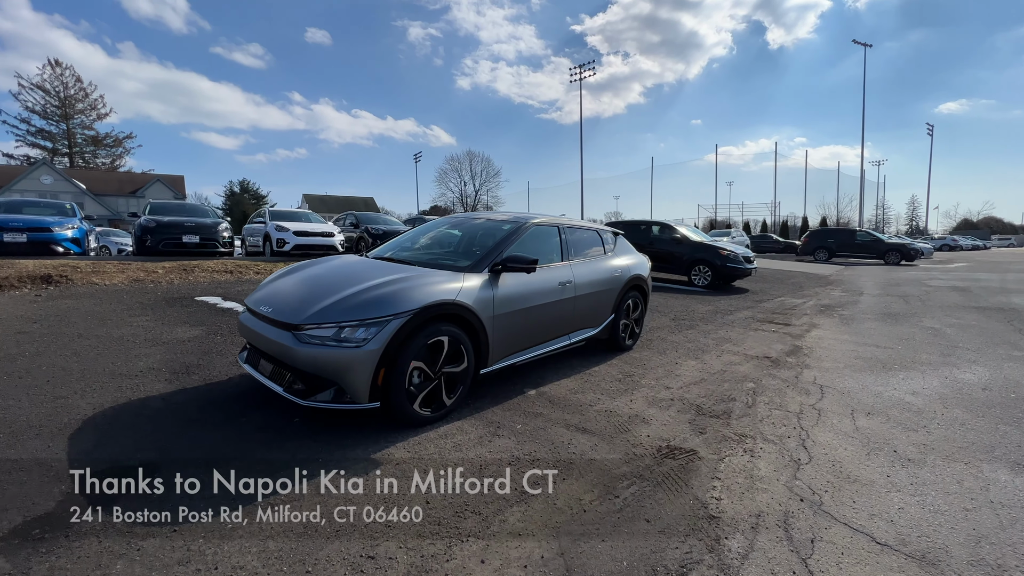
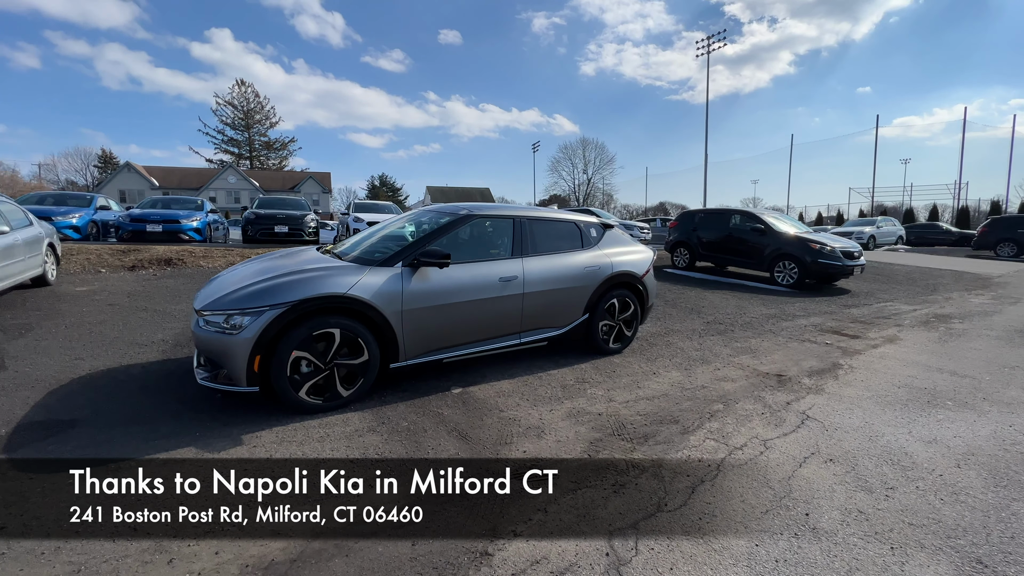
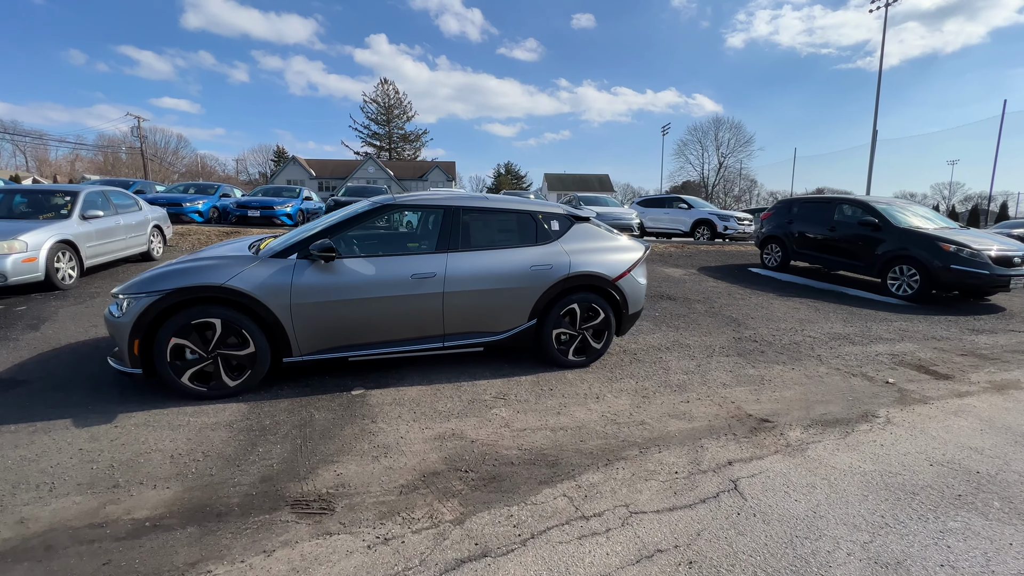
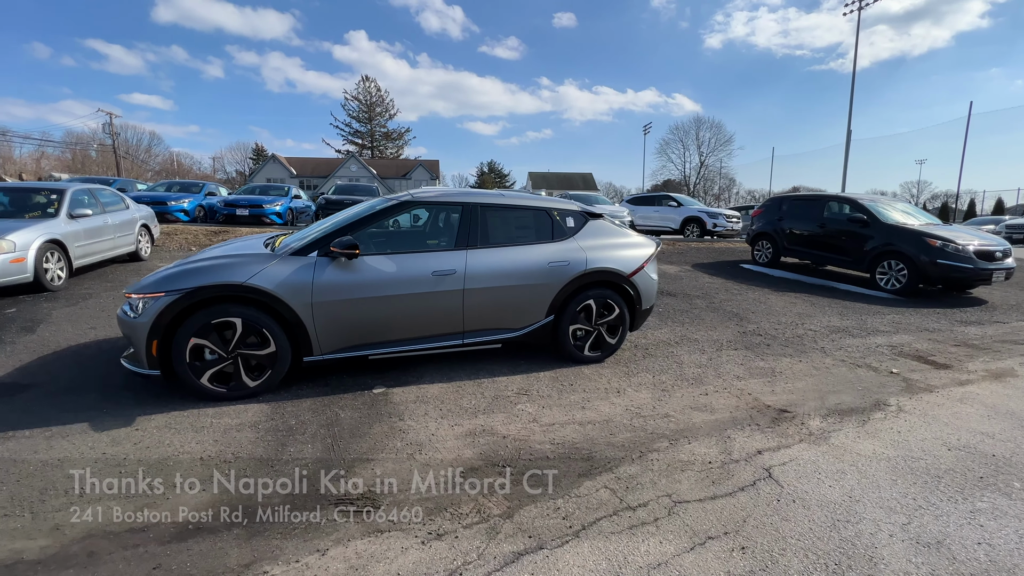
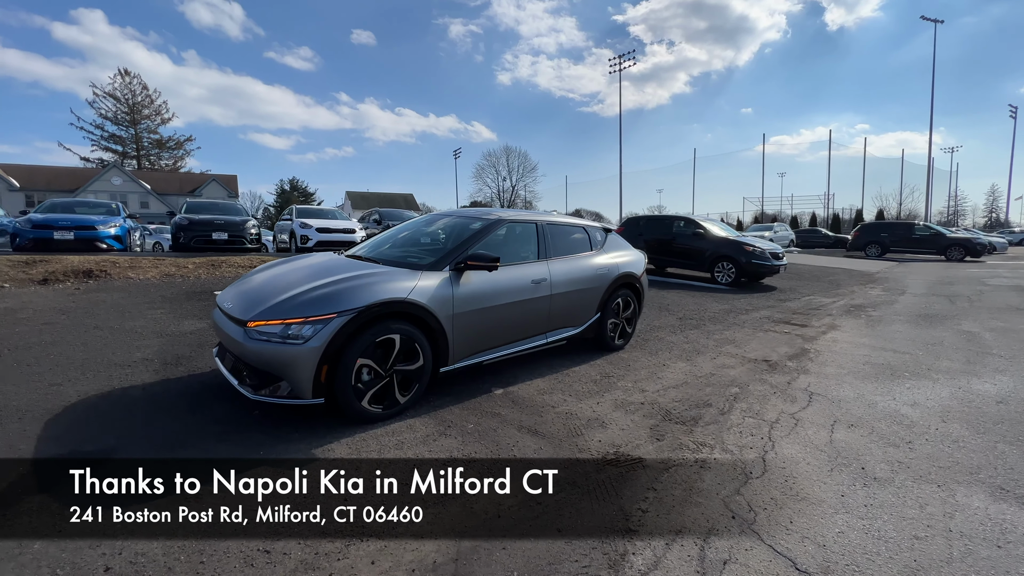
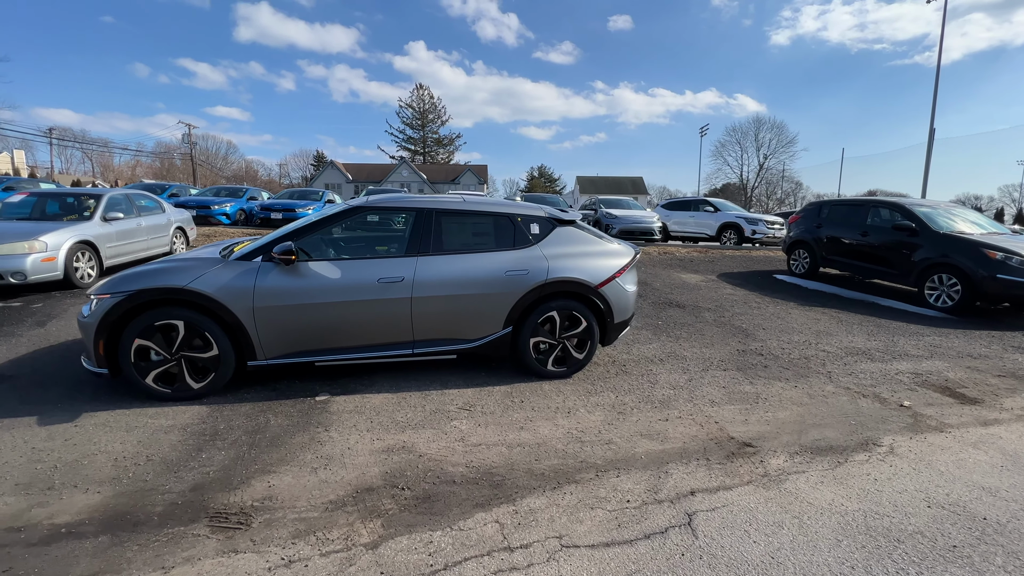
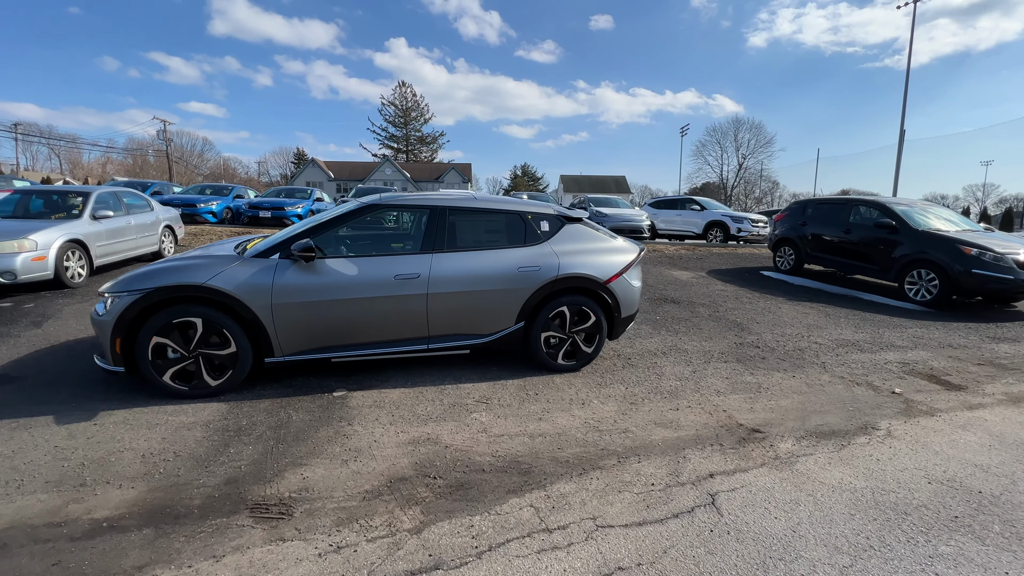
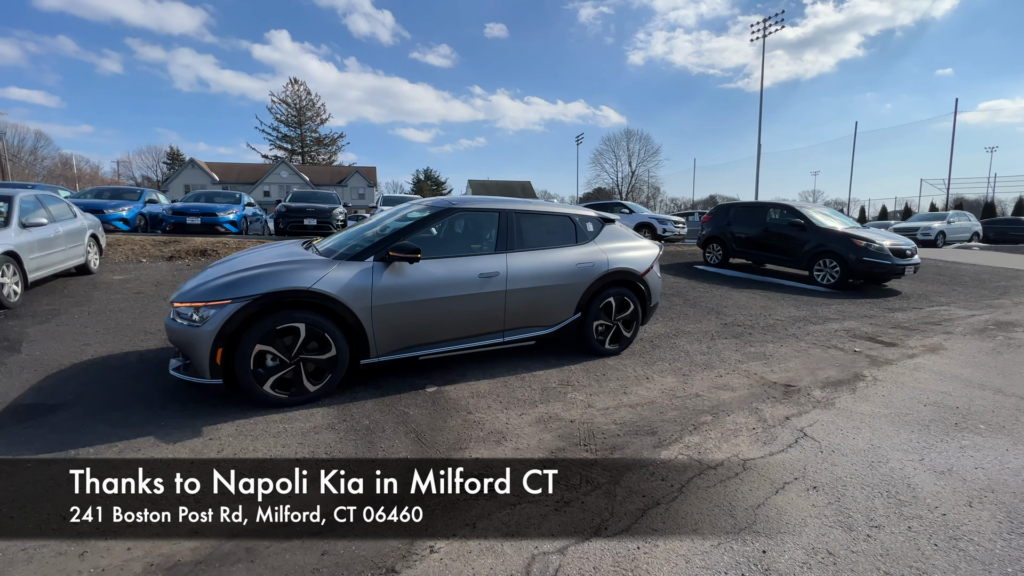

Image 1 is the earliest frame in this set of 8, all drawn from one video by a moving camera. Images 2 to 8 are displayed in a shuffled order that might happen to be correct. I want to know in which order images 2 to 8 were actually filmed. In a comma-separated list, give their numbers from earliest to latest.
5, 2, 8, 4, 3, 7, 6
